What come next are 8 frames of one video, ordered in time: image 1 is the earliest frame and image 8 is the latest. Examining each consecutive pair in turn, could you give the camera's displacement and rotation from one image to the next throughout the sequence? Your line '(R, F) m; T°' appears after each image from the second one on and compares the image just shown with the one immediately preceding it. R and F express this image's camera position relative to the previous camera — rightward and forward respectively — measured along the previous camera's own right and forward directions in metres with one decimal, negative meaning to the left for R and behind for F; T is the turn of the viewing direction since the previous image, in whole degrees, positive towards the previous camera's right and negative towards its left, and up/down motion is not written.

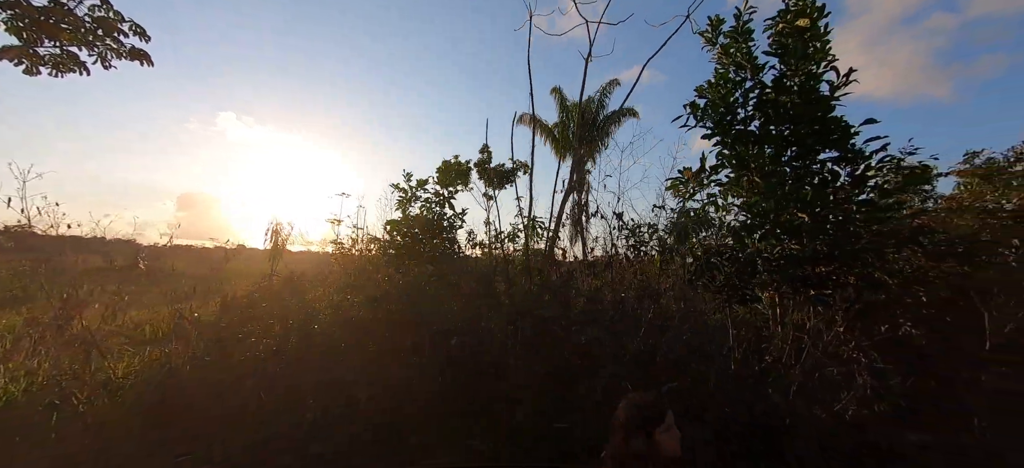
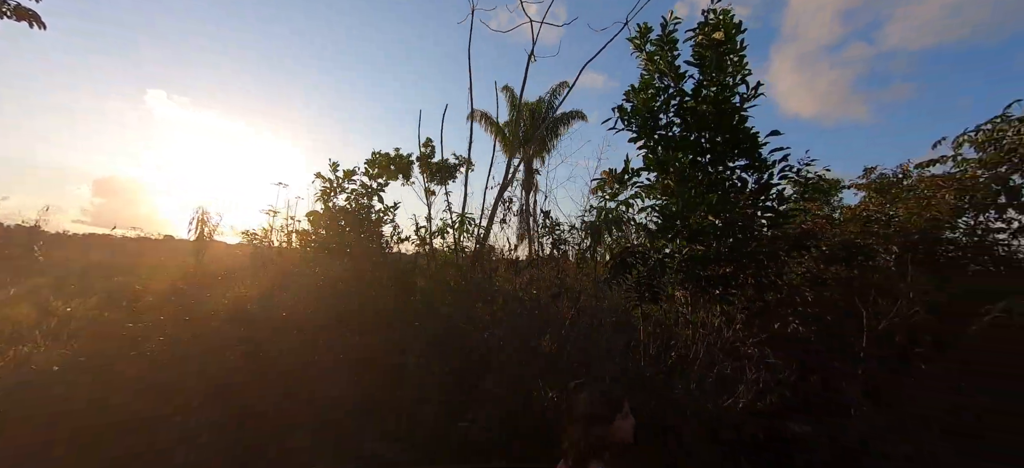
(+0.2, +0.1) m; +8°
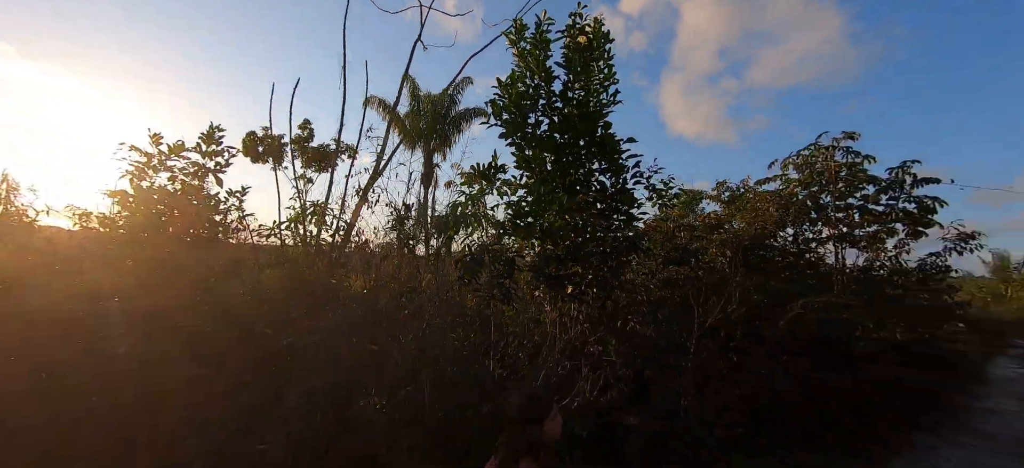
(+0.4, +0.1) m; +12°
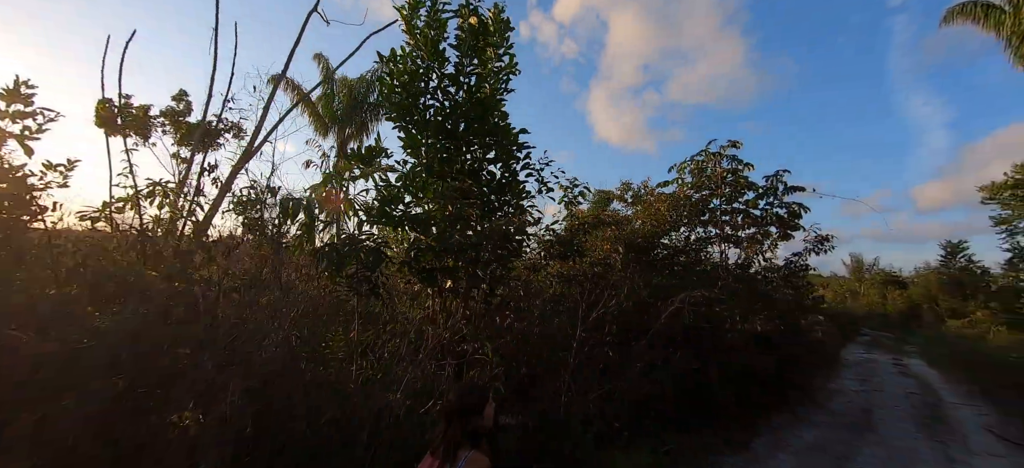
(+0.4, +0.1) m; +10°
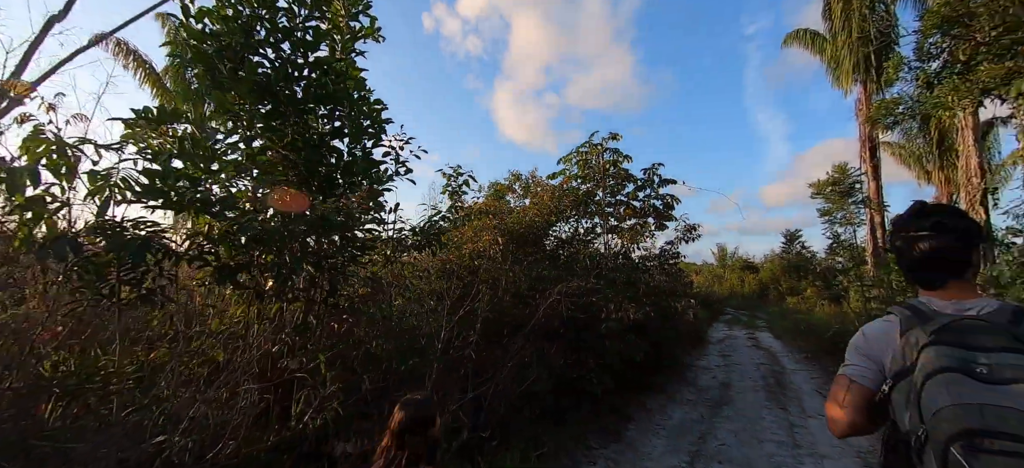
(+0.4, +0.3) m; +13°
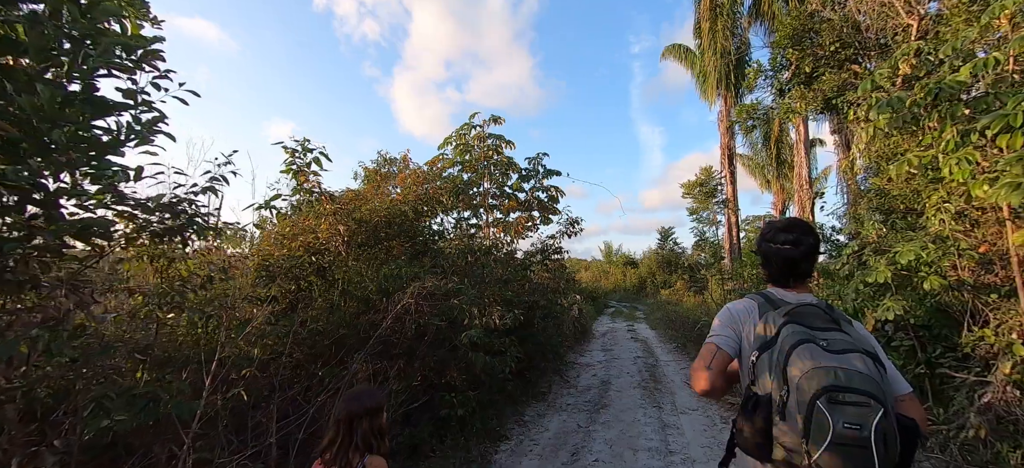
(+0.4, +0.6) m; +14°
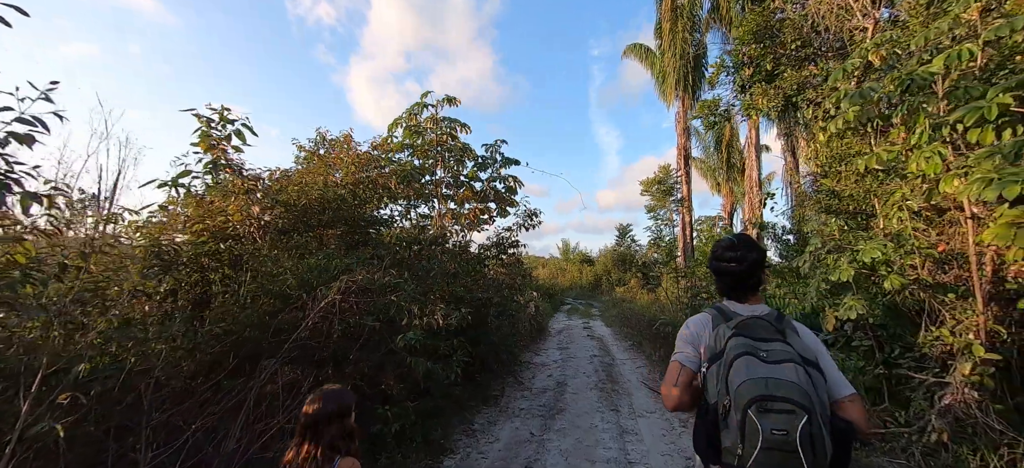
(+0.1, +0.4) m; +6°
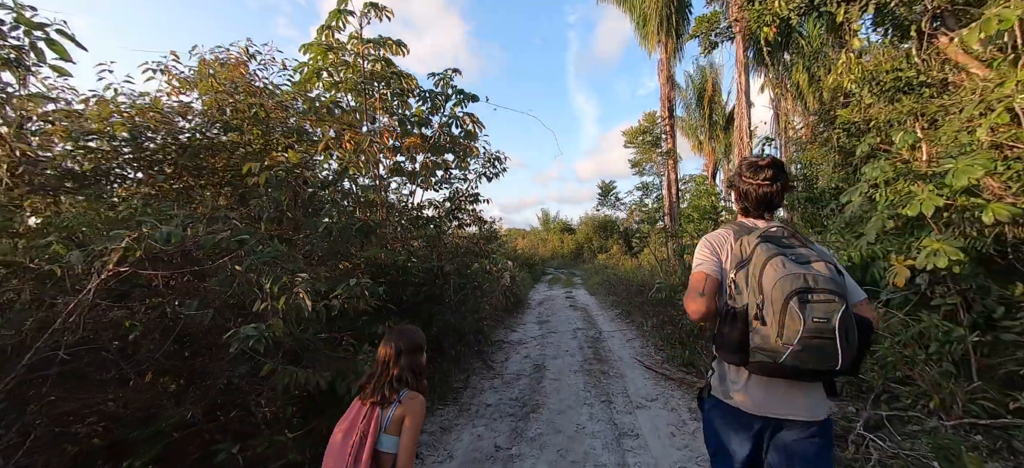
(+0.2, +1.0) m; +3°
